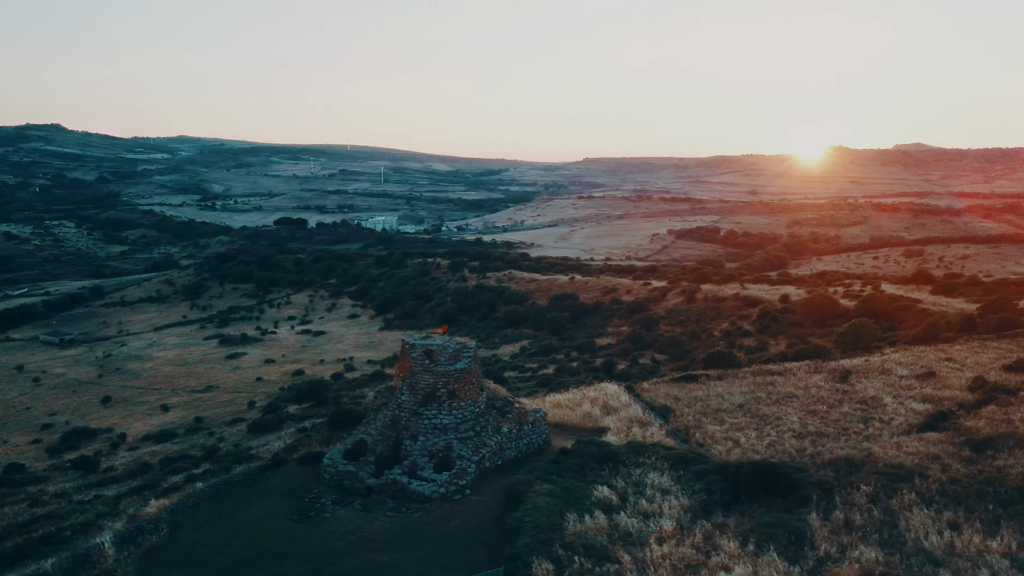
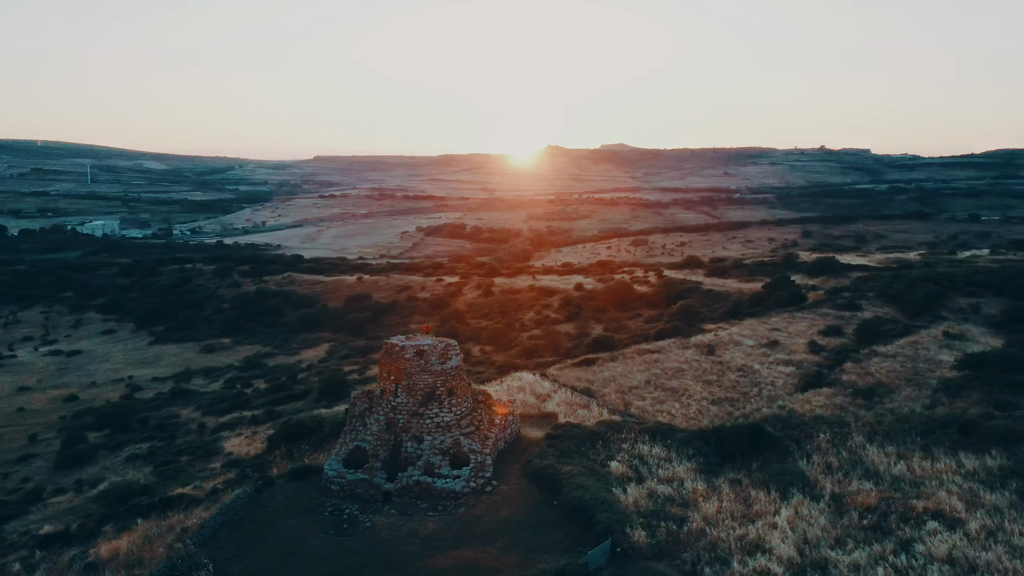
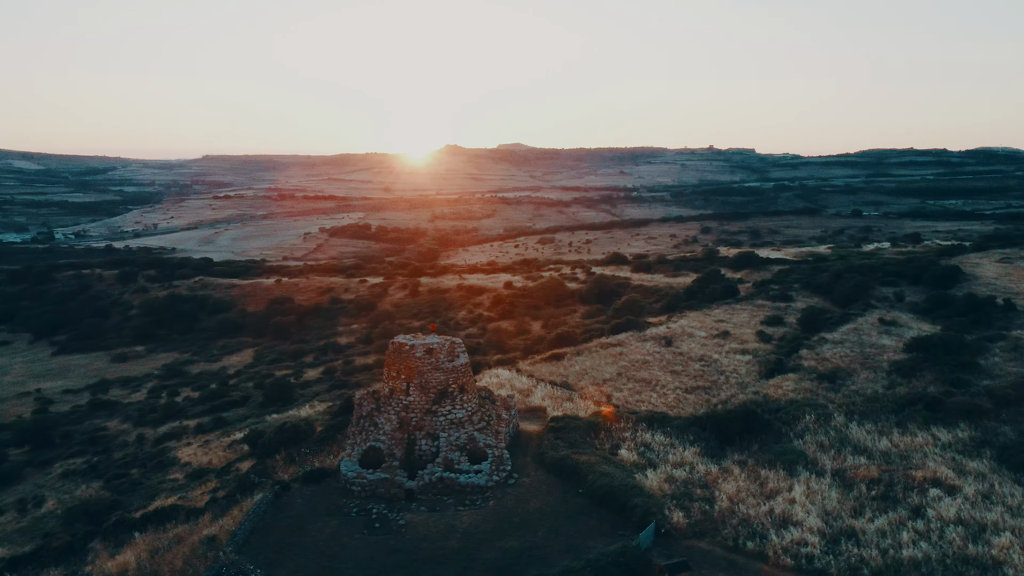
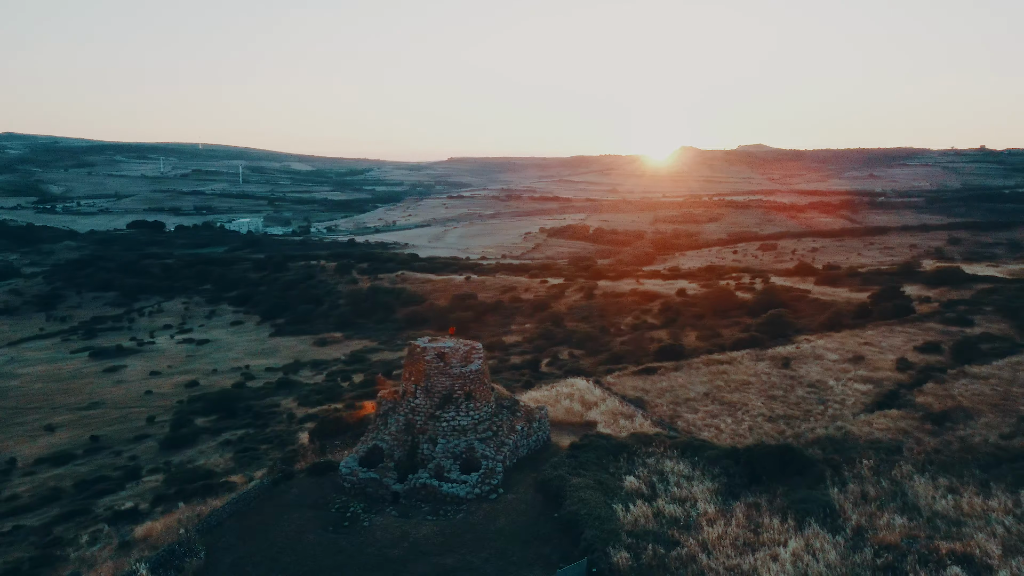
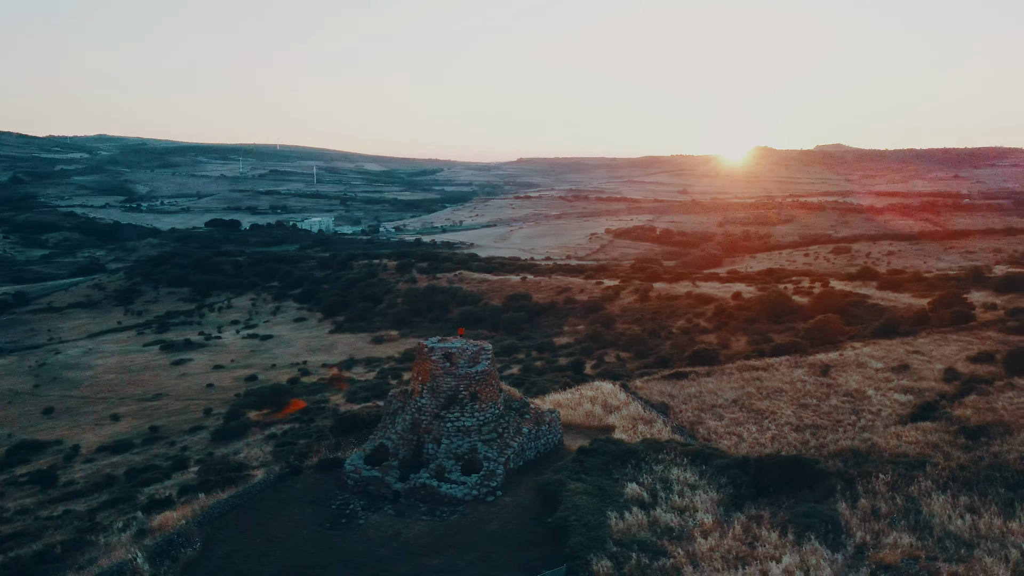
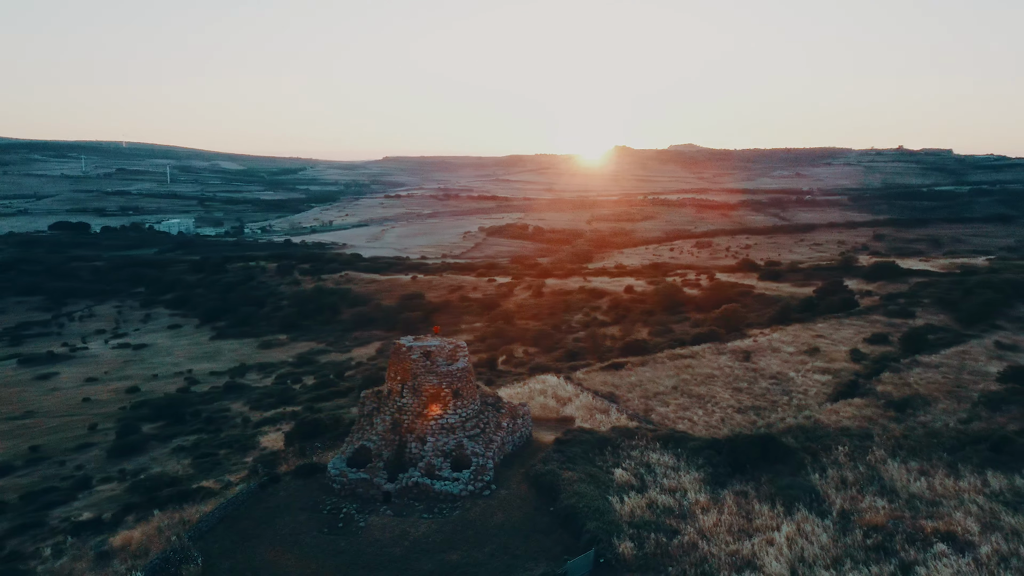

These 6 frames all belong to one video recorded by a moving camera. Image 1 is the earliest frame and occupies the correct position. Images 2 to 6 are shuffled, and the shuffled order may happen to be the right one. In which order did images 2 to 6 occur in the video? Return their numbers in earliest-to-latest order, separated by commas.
5, 4, 6, 2, 3
